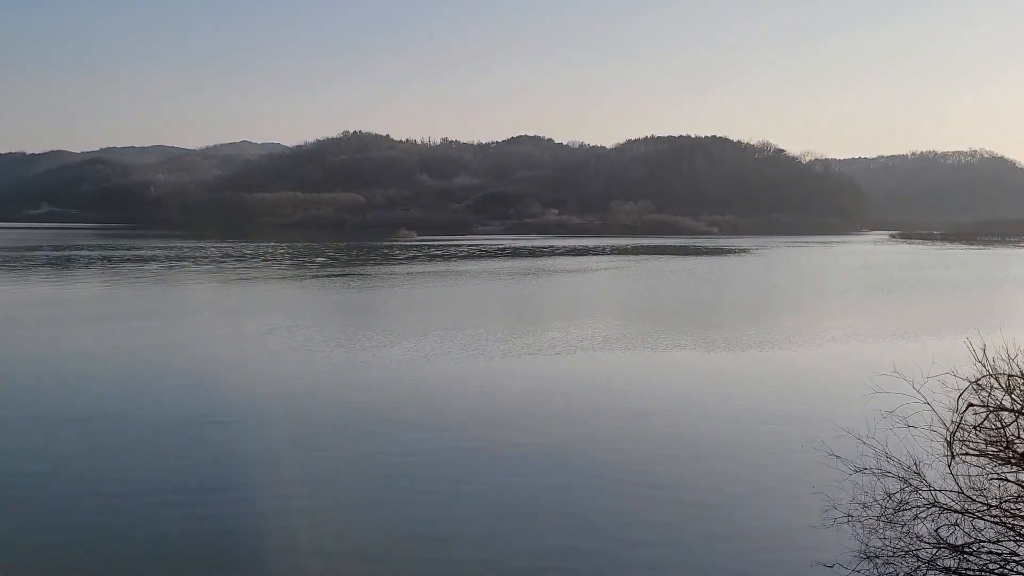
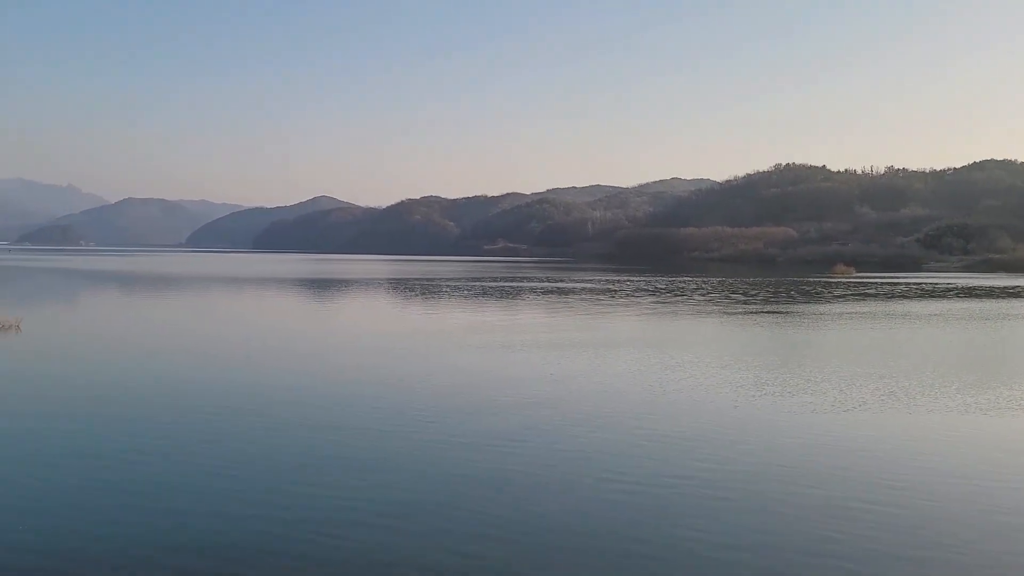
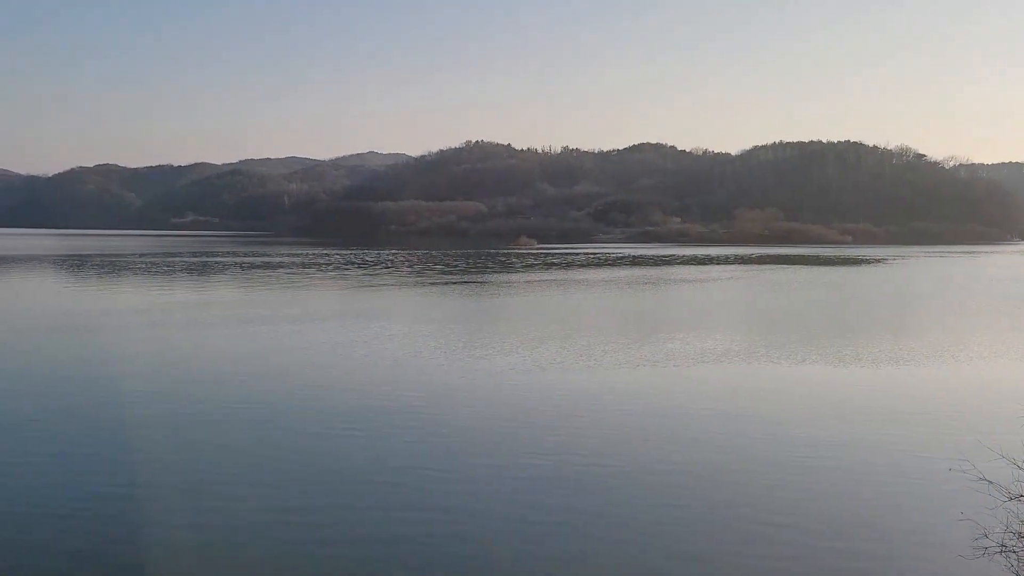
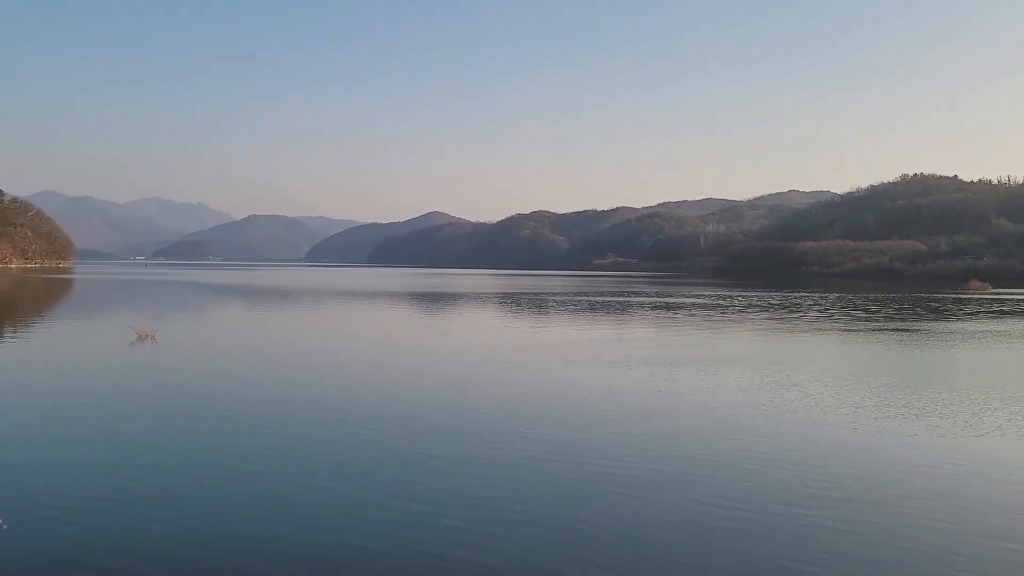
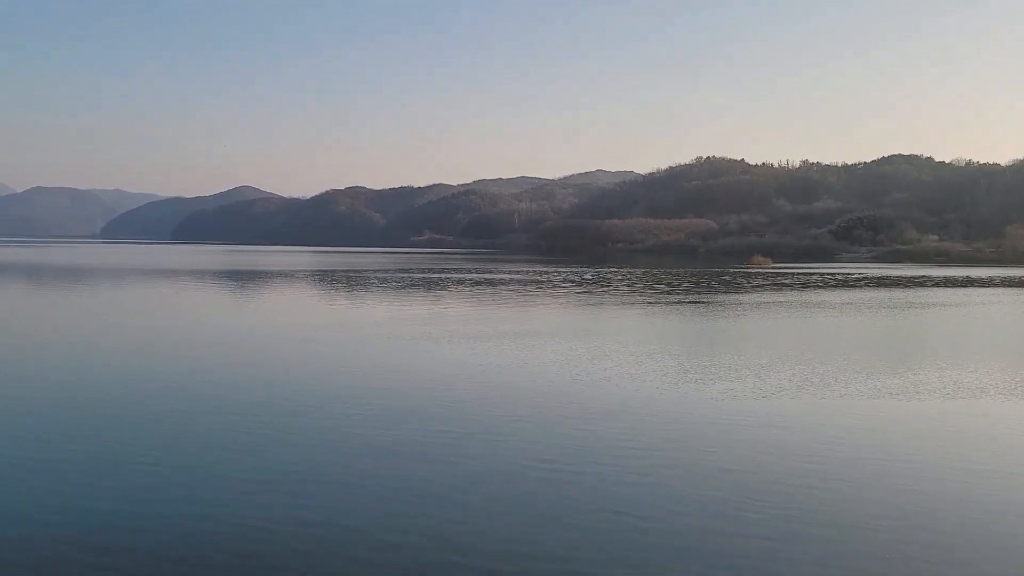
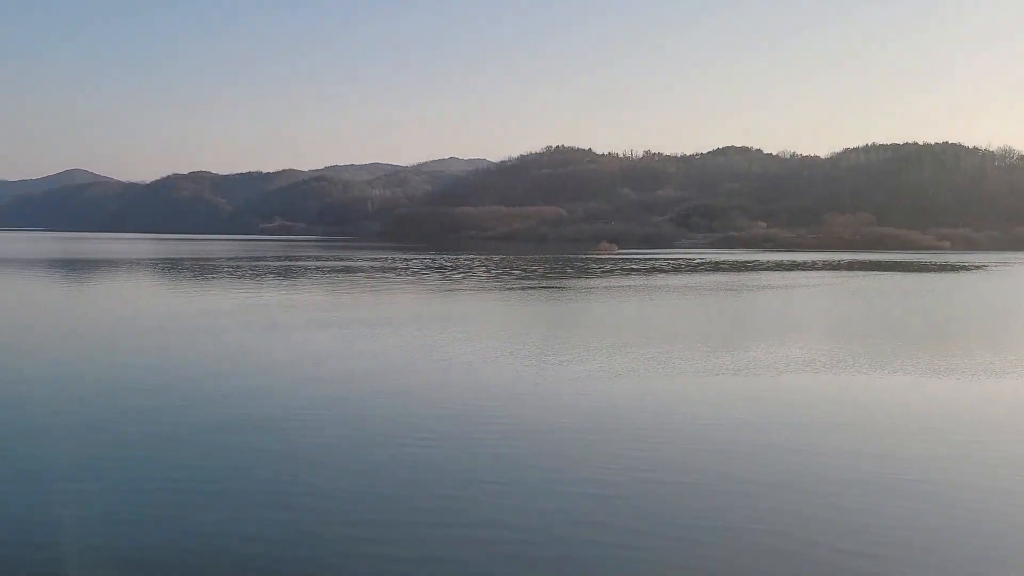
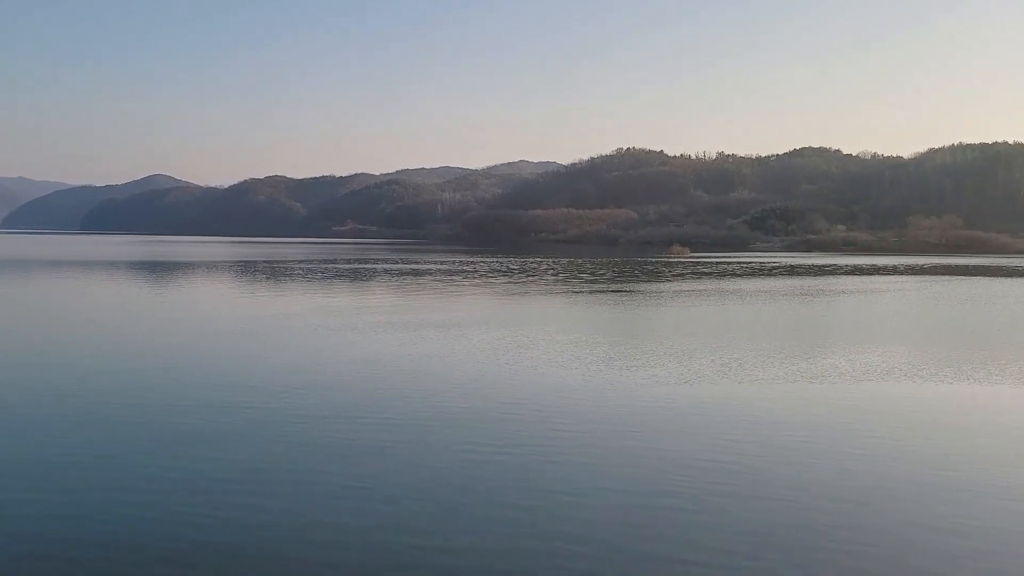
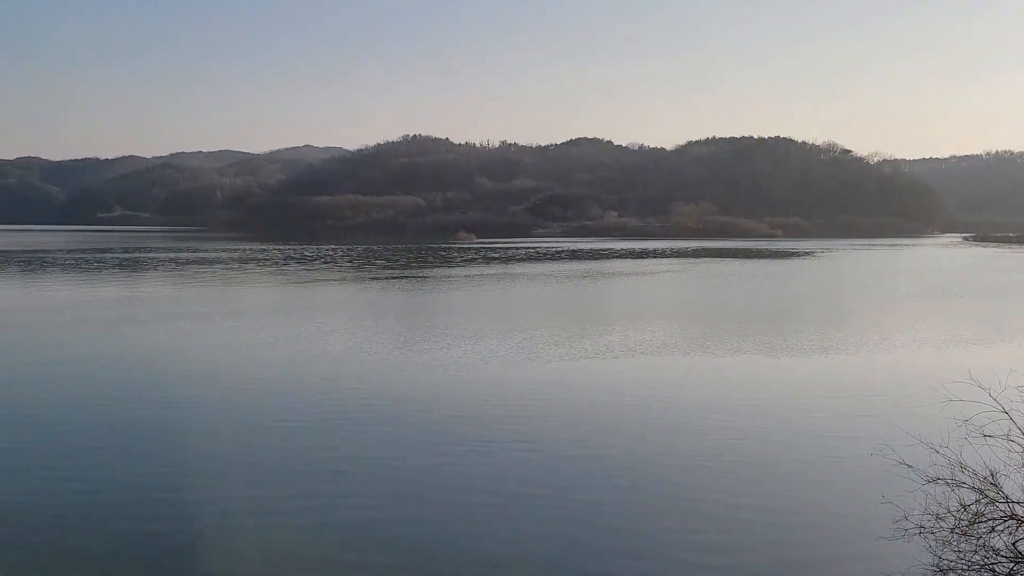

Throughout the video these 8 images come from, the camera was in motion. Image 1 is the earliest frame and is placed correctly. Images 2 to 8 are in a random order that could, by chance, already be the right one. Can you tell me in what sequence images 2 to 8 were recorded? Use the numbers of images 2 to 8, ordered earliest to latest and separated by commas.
8, 3, 6, 7, 5, 2, 4
